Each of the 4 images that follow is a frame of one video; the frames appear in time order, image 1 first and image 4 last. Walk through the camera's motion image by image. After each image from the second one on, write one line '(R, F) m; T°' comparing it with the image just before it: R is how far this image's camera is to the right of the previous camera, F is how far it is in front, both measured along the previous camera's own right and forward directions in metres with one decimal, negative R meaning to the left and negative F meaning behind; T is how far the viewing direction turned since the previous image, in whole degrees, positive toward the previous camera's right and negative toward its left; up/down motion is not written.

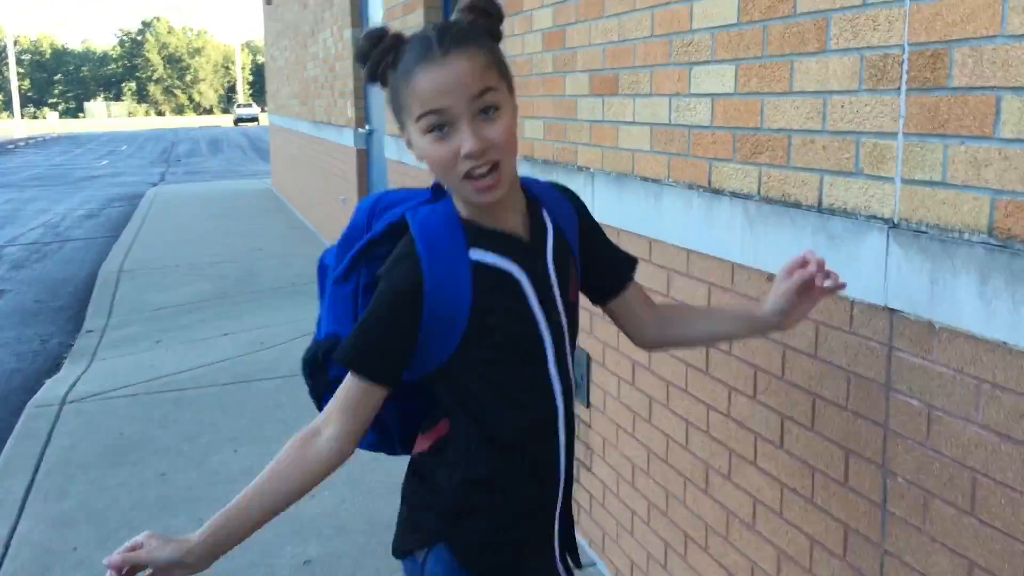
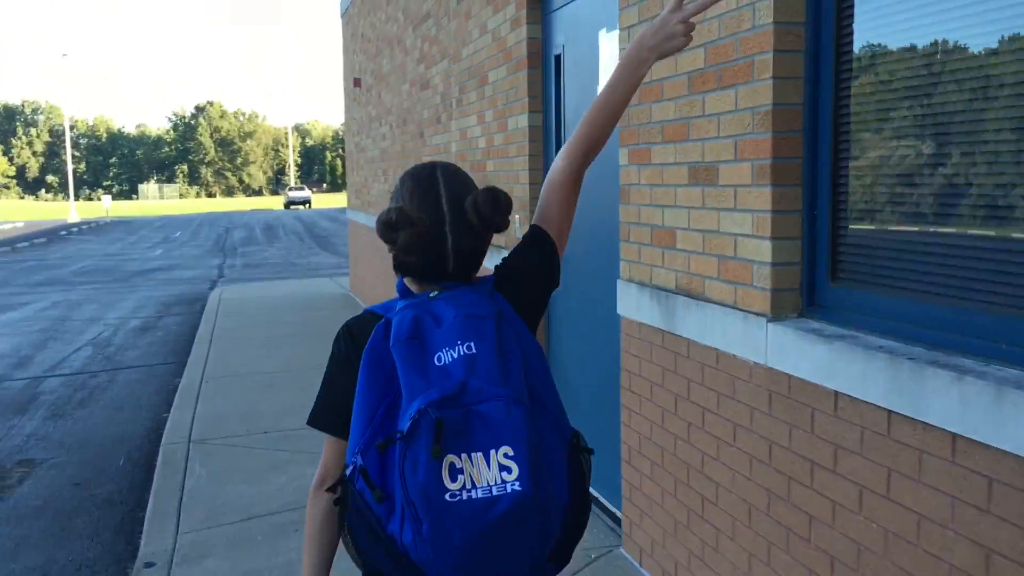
(-1.1, +2.3) m; -2°
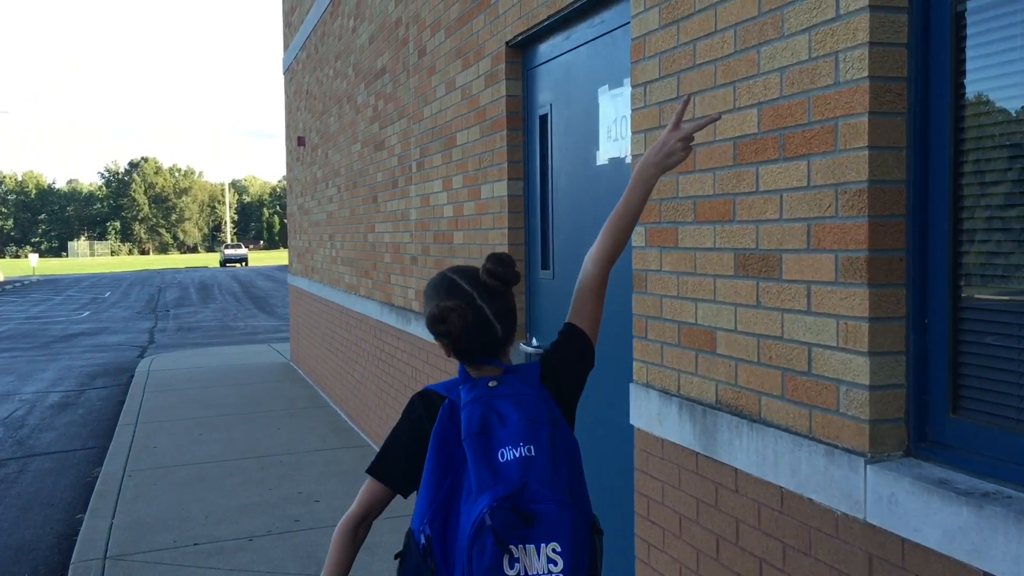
(-0.2, +0.7) m; +4°
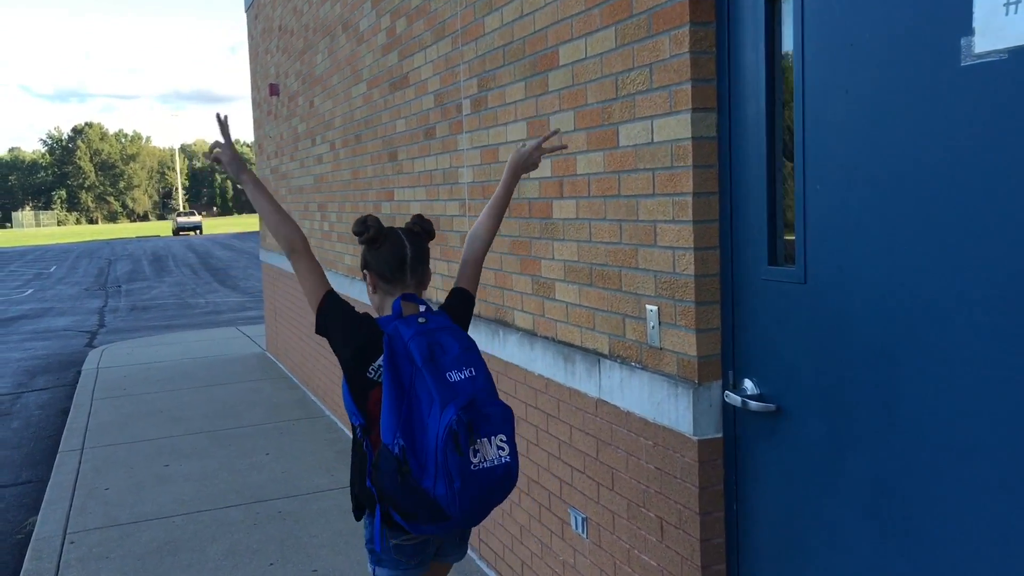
(-0.7, +1.9) m; +2°
